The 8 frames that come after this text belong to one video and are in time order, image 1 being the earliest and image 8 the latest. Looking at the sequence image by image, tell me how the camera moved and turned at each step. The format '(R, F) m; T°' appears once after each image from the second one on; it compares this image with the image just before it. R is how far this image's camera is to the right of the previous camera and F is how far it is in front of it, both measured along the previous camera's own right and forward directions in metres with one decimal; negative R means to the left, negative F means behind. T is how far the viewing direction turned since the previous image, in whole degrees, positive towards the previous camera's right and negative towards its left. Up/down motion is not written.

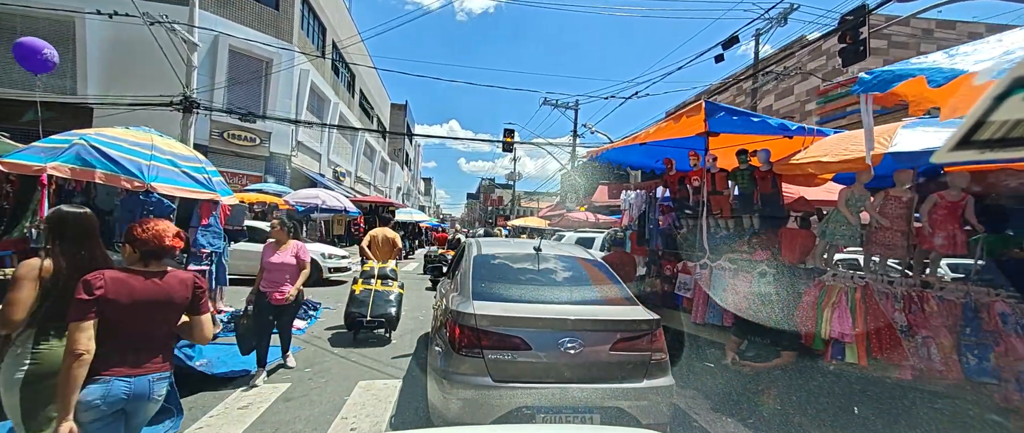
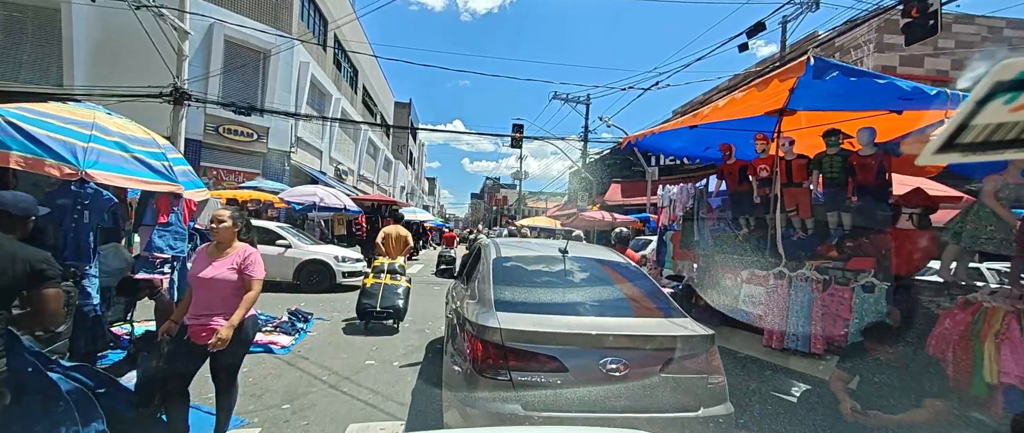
(-0.2, +1.0) m; -1°
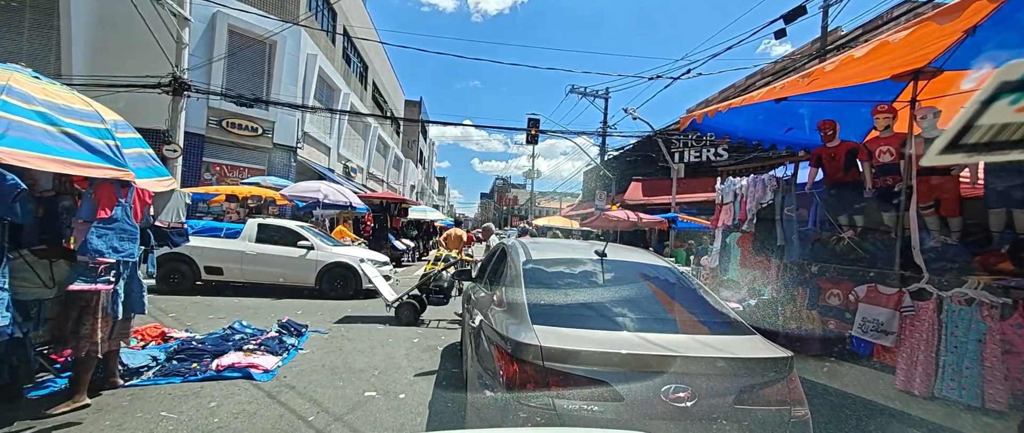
(-0.3, +1.0) m; -1°
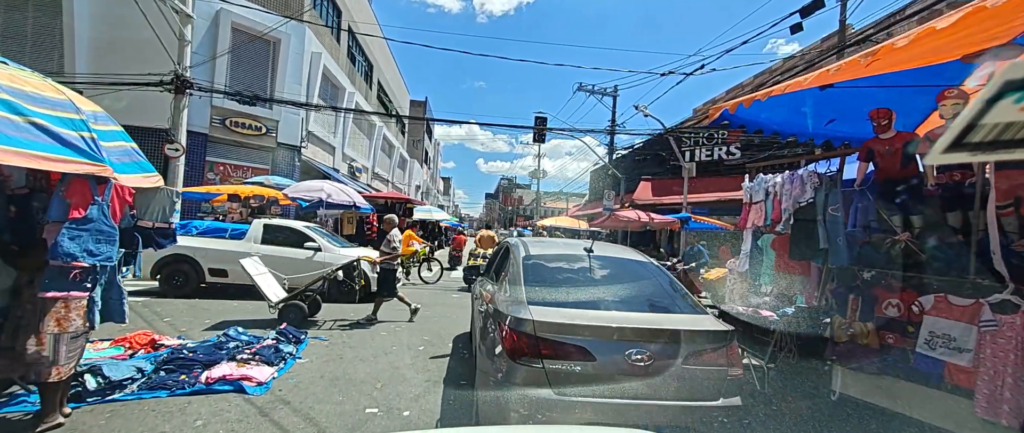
(-0.1, +0.4) m; -1°
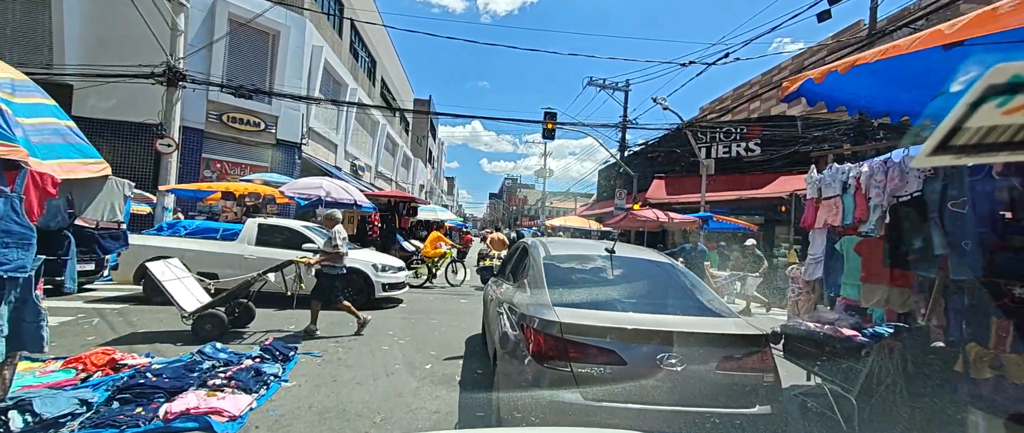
(-0.2, +0.8) m; 0°
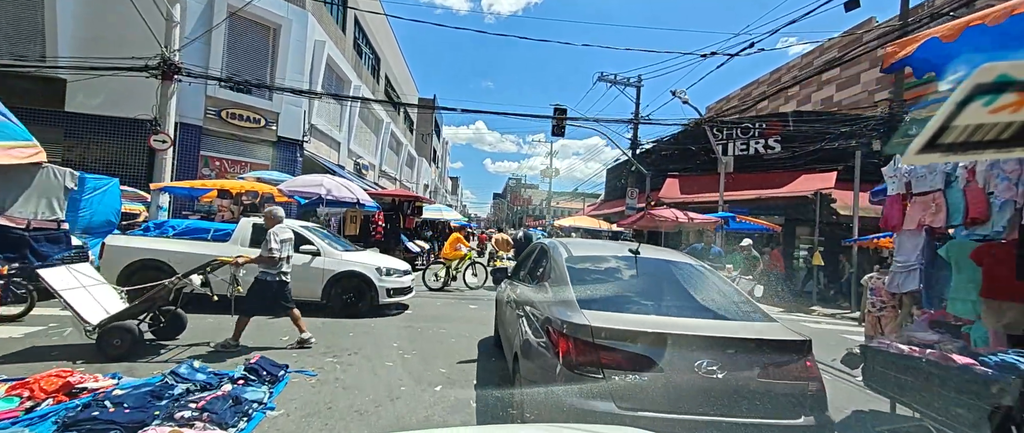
(-0.2, +0.7) m; -1°
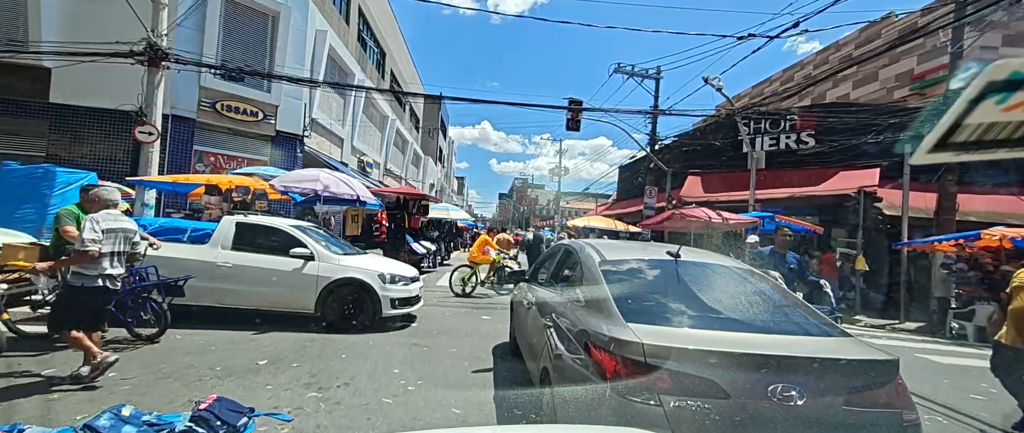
(-0.3, +1.1) m; -1°
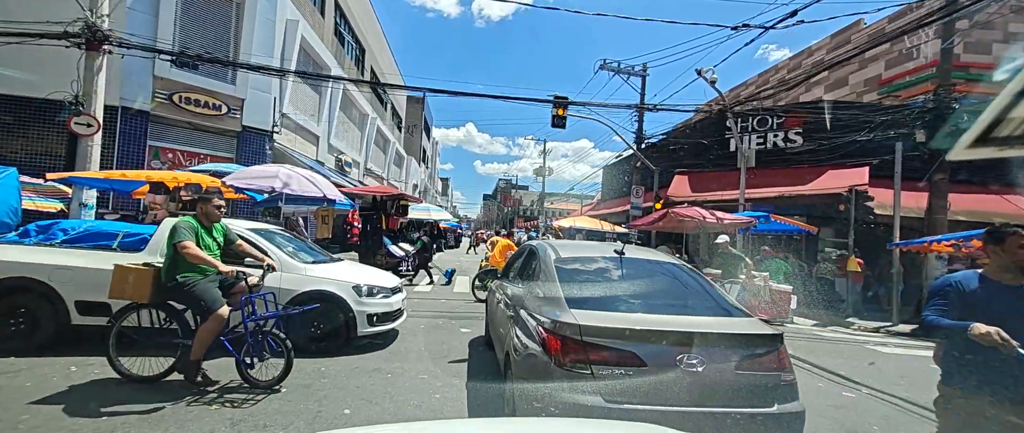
(0.0, +0.8) m; +2°
